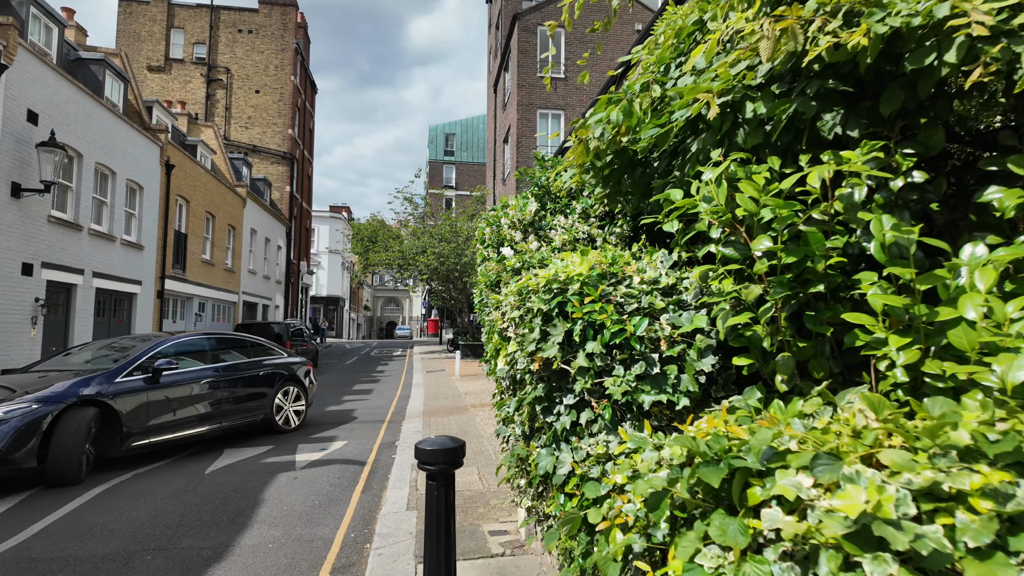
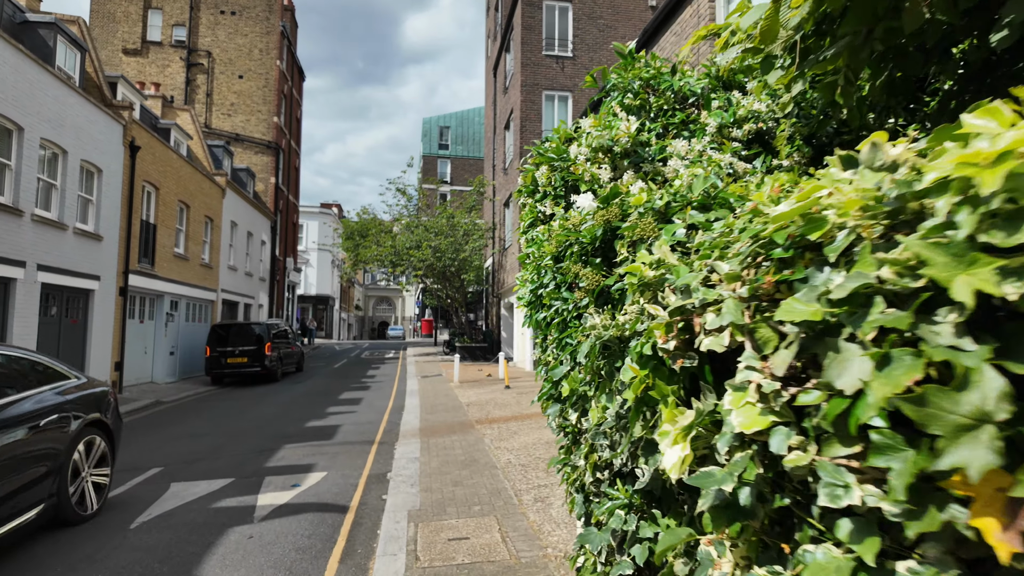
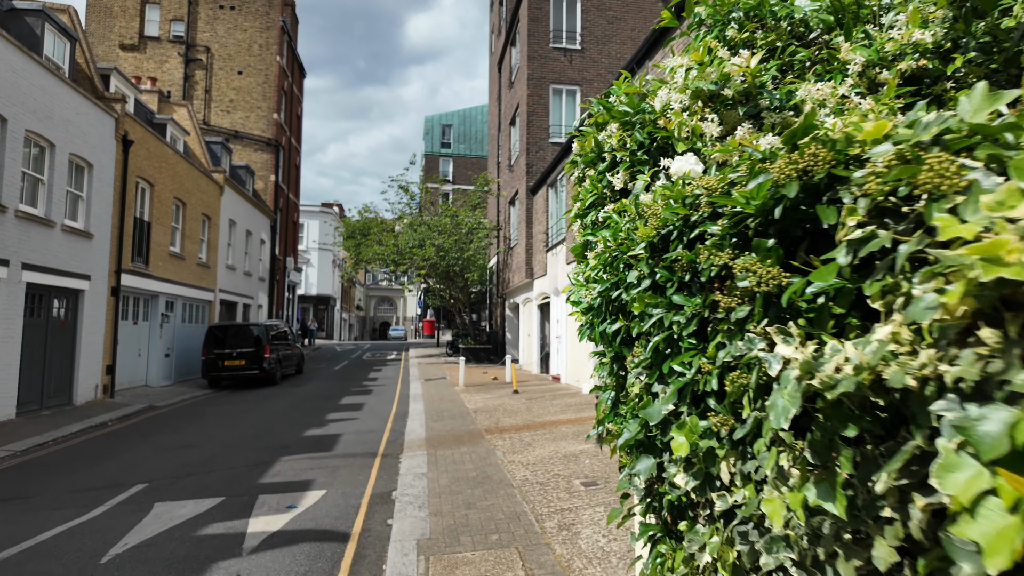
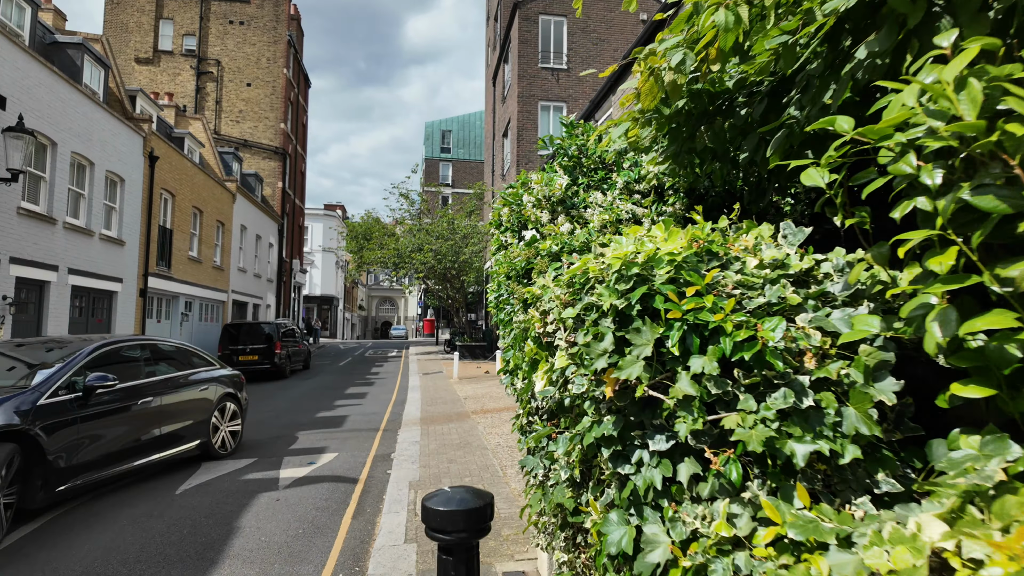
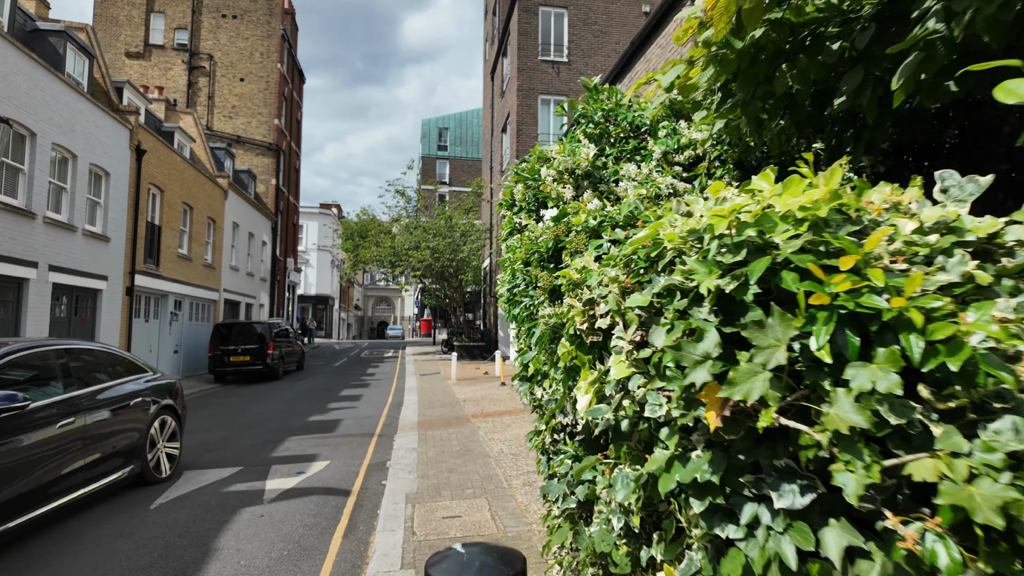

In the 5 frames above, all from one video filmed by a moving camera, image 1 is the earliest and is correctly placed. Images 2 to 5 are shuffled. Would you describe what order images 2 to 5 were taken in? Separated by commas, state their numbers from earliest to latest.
4, 5, 2, 3
